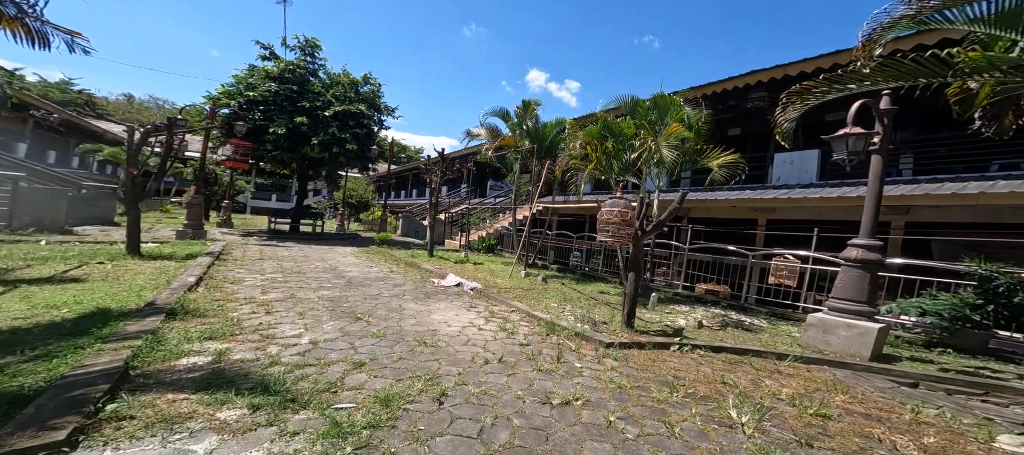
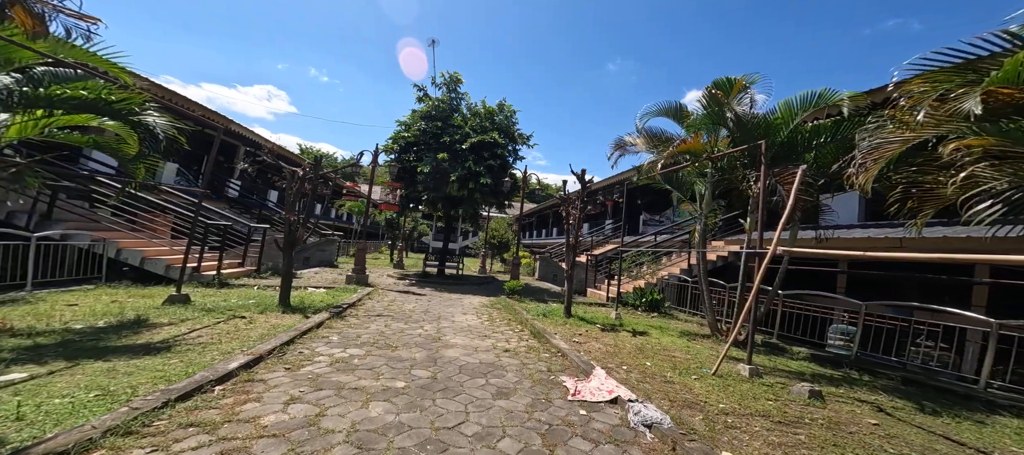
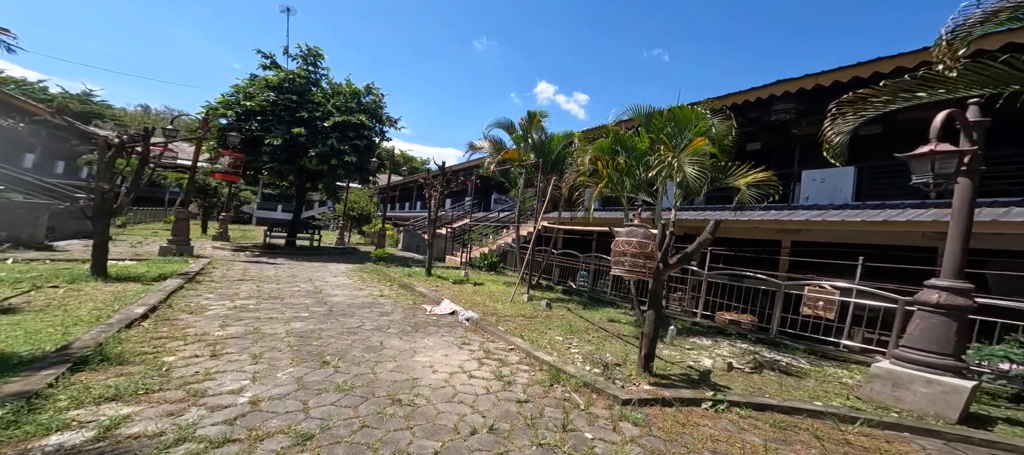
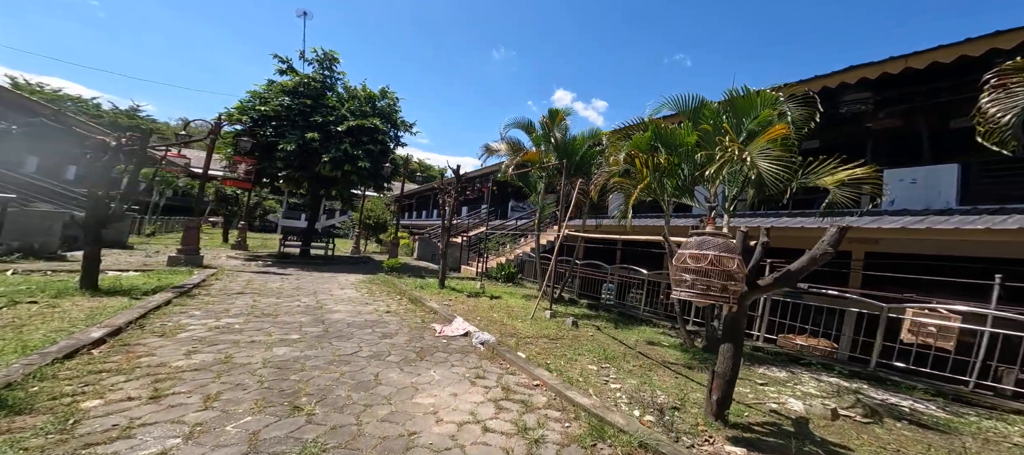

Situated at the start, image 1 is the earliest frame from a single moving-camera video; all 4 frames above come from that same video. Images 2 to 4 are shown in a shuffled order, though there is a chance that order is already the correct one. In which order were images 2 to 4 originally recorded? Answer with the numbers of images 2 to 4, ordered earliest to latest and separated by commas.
3, 4, 2
